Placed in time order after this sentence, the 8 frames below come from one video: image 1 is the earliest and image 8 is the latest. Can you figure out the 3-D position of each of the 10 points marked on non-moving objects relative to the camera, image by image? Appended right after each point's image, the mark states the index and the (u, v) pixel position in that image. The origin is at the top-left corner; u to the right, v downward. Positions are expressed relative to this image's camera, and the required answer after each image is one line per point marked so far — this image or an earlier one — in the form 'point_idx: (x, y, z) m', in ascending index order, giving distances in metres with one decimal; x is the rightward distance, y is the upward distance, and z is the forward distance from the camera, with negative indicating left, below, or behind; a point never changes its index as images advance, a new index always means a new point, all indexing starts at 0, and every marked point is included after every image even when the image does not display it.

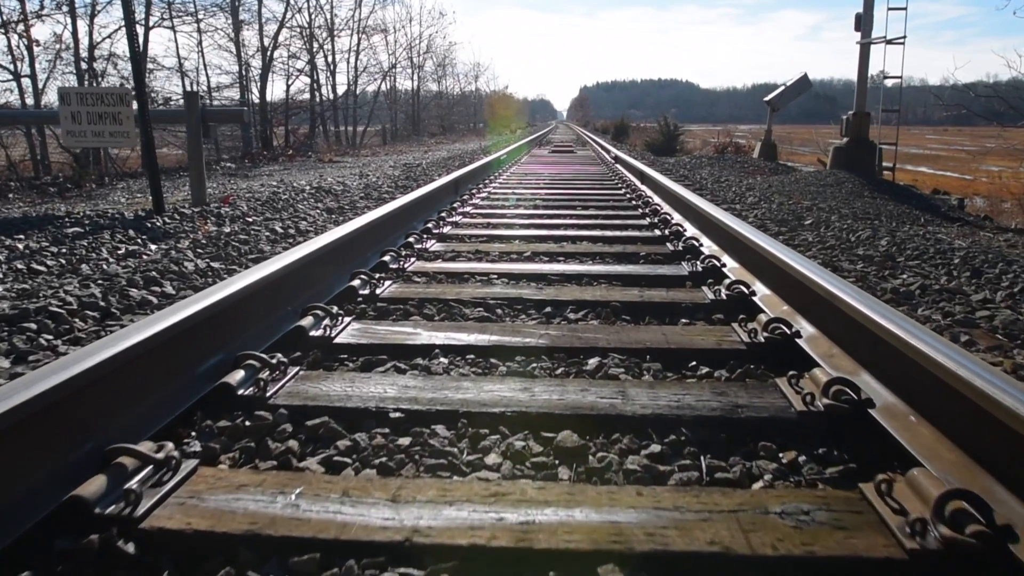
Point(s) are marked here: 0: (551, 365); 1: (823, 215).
0: (+0.1, -0.2, +2.4) m
1: (+3.4, +0.8, +9.0) m
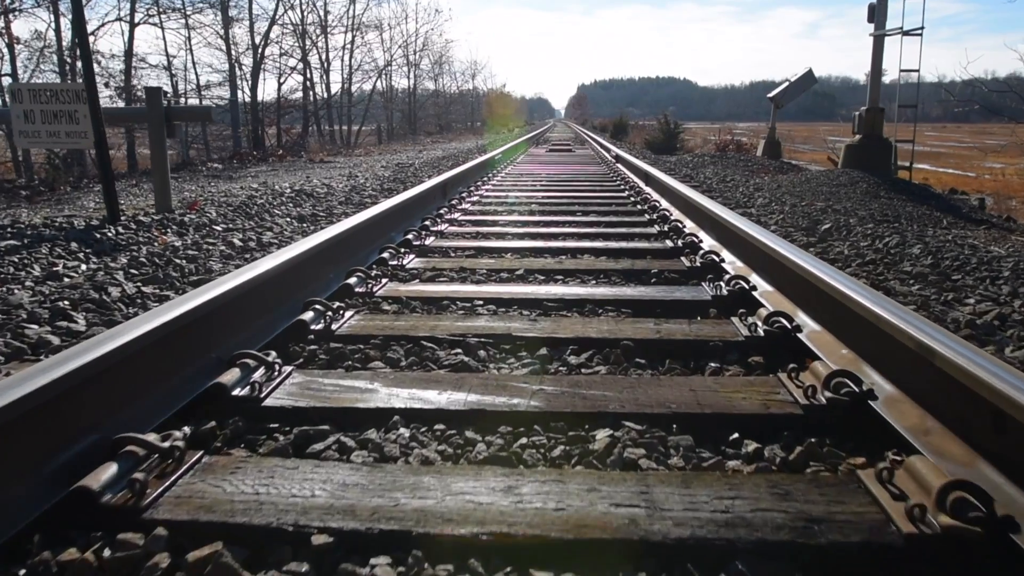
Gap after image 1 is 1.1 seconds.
0: (+0.1, -0.3, +1.8) m
1: (+3.4, +0.7, +8.4) m
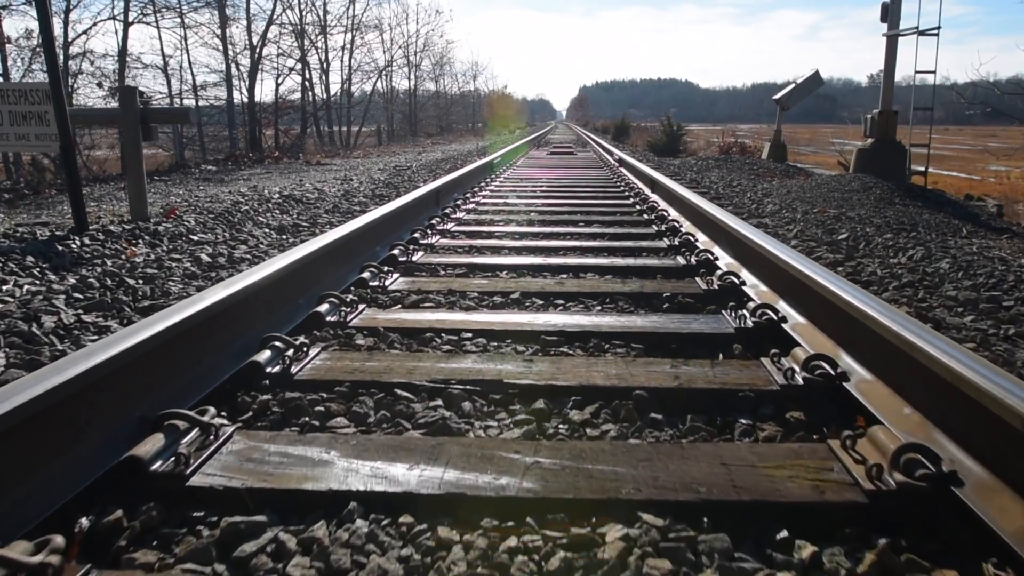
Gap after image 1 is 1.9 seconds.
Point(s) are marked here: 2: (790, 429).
0: (0.0, -0.4, +1.4) m
1: (+3.4, +0.6, +8.0) m
2: (+0.7, -0.3, +2.0) m
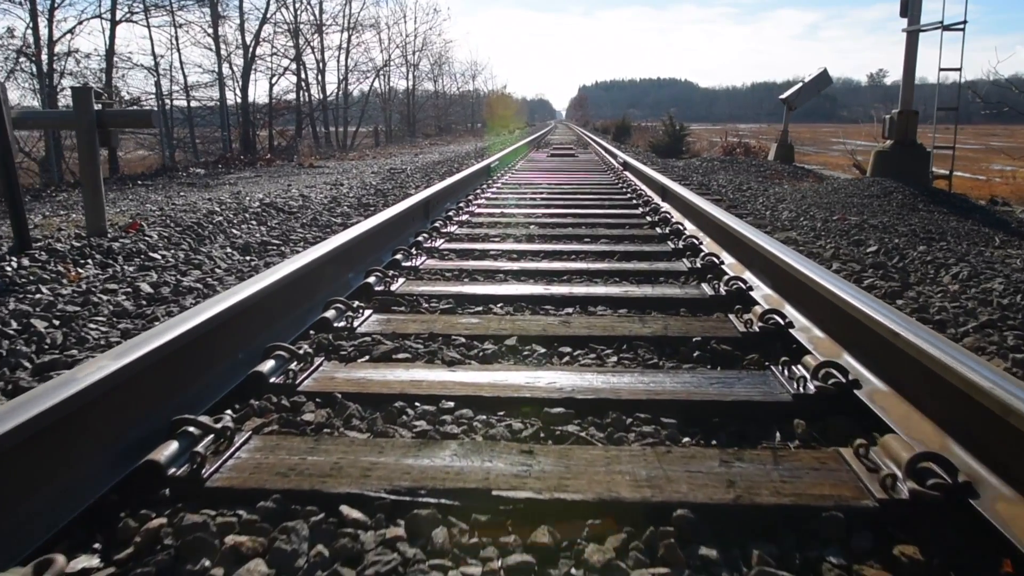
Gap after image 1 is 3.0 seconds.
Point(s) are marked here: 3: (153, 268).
0: (0.0, -0.6, +0.8) m
1: (+3.3, +0.5, +7.4) m
2: (+0.7, -0.5, +1.3) m
3: (-1.8, +0.1, +4.0) m
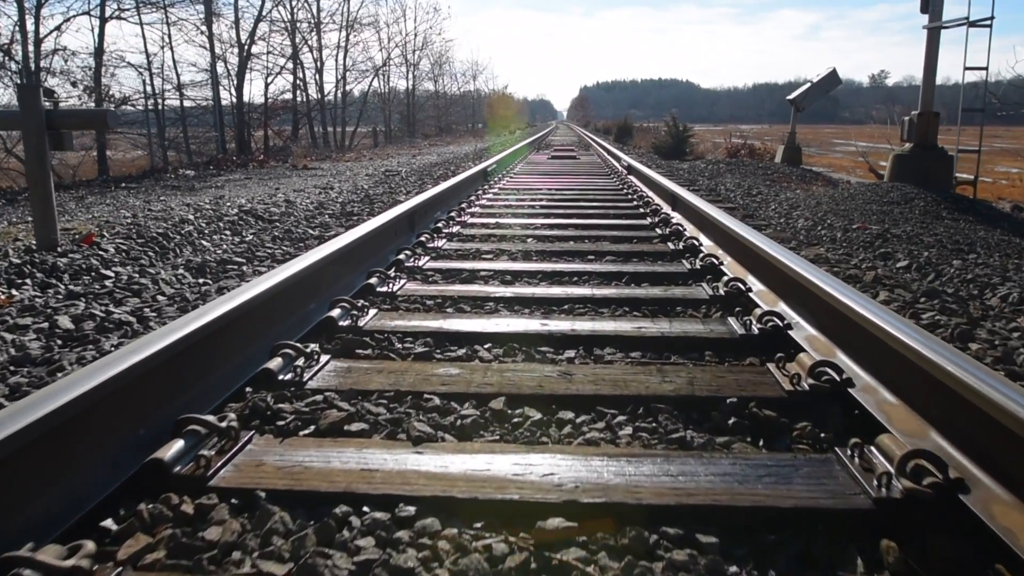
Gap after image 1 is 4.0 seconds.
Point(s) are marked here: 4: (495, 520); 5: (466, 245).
0: (0.0, -0.7, +0.2) m
1: (+3.3, +0.3, +6.9) m
2: (+0.6, -0.6, +0.8) m
3: (-1.8, 0.0, +3.4) m
4: (0.0, -0.4, +1.6) m
5: (-0.3, +0.2, +4.8) m
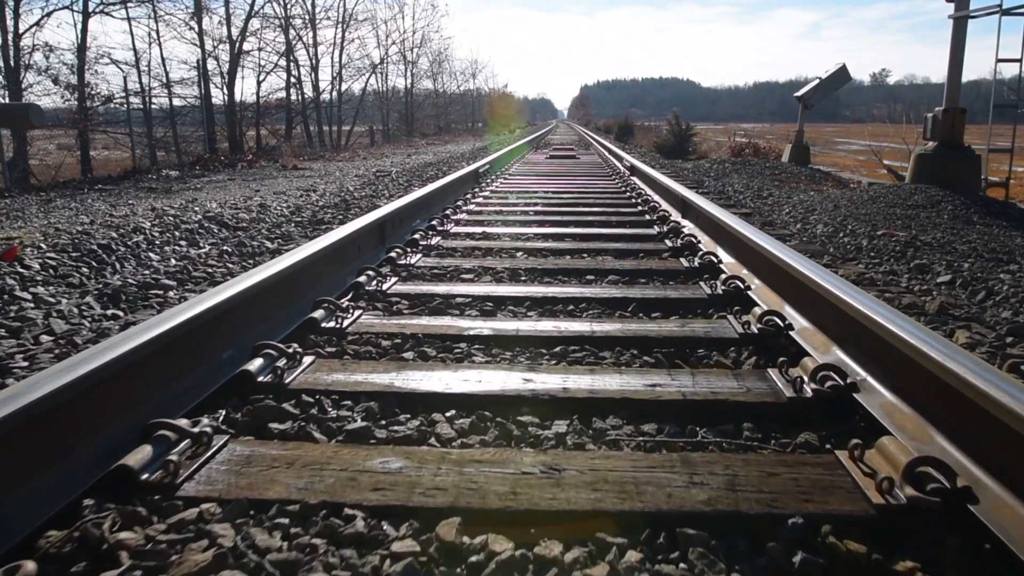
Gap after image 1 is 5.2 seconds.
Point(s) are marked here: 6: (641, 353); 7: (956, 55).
0: (-0.1, -0.8, -0.5) m
1: (+3.3, +0.2, +6.2) m
2: (+0.5, -0.7, +0.1) m
3: (-1.9, -0.1, +2.8) m
4: (-0.1, -0.6, +0.9) m
5: (-0.3, +0.1, +4.1) m
6: (+0.4, -0.2, +2.6) m
7: (+4.9, +2.6, +9.1) m
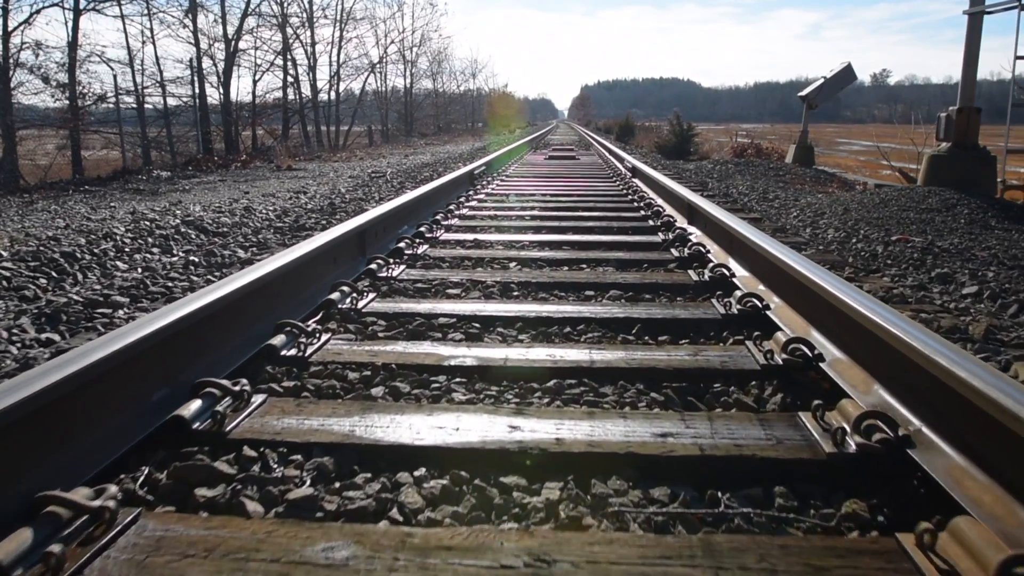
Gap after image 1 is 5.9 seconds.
0: (-0.1, -0.9, -0.8) m
1: (+3.2, +0.2, +5.8) m
2: (+0.5, -0.8, -0.3) m
3: (-1.9, -0.2, +2.4) m
4: (-0.1, -0.6, +0.5) m
5: (-0.4, +0.1, +3.7) m
6: (+0.4, -0.3, +2.2) m
7: (+4.9, +2.5, +8.7) m
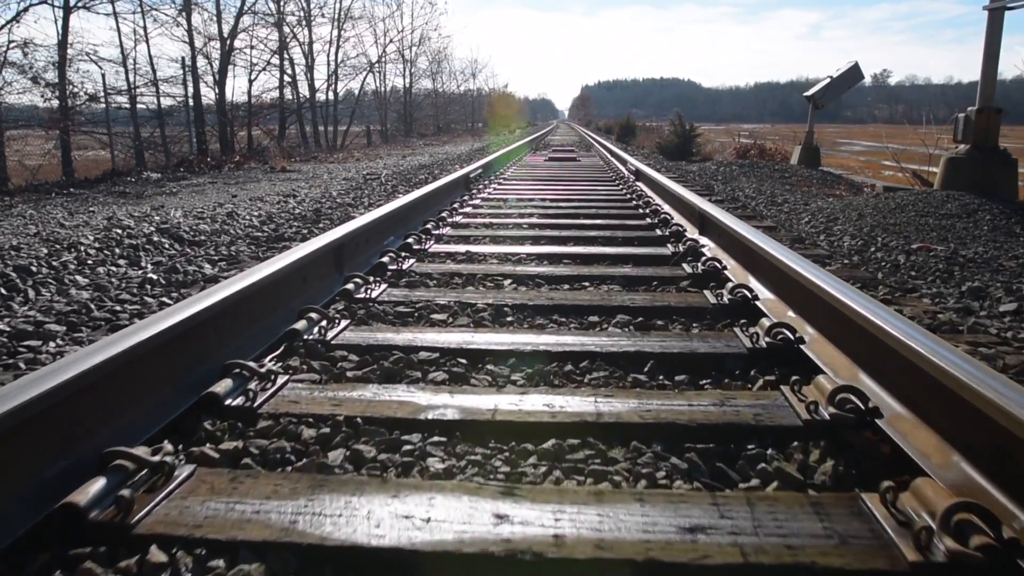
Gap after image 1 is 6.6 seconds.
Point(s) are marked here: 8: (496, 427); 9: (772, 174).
0: (-0.1, -1.0, -1.2) m
1: (+3.2, +0.1, +5.4) m
2: (+0.5, -0.9, -0.7) m
3: (-1.9, -0.3, +2.0) m
4: (-0.2, -0.7, +0.1) m
5: (-0.4, 0.0, +3.3) m
6: (+0.3, -0.4, +1.8) m
7: (+4.9, +2.4, +8.3) m
8: (0.0, -0.3, +1.9) m
9: (+4.7, +2.1, +15.0) m
